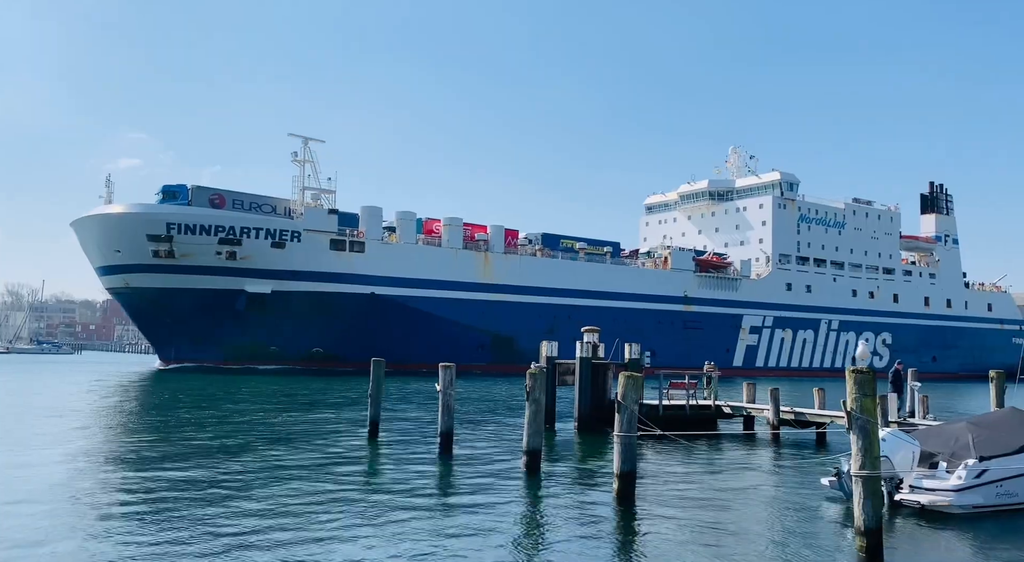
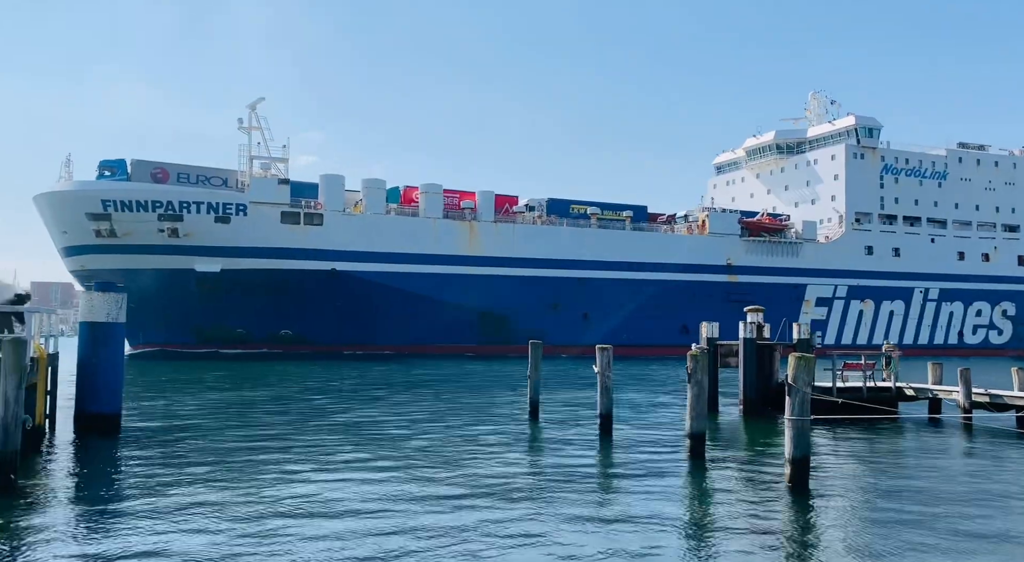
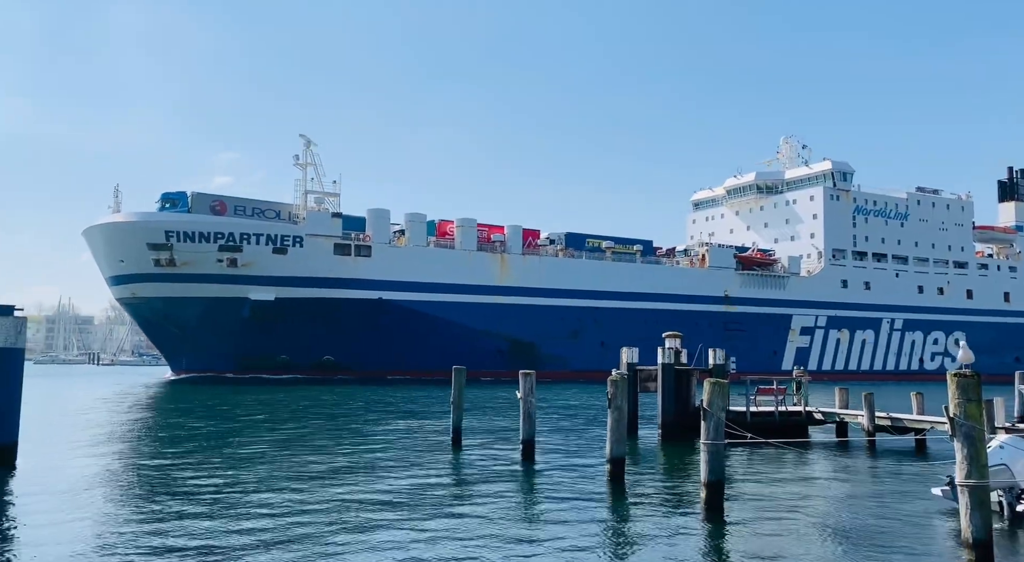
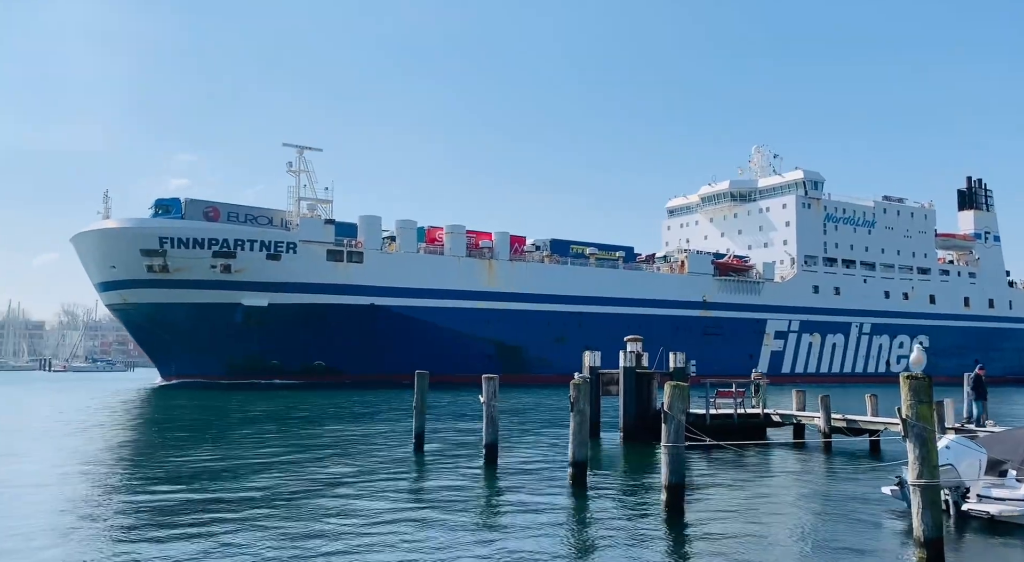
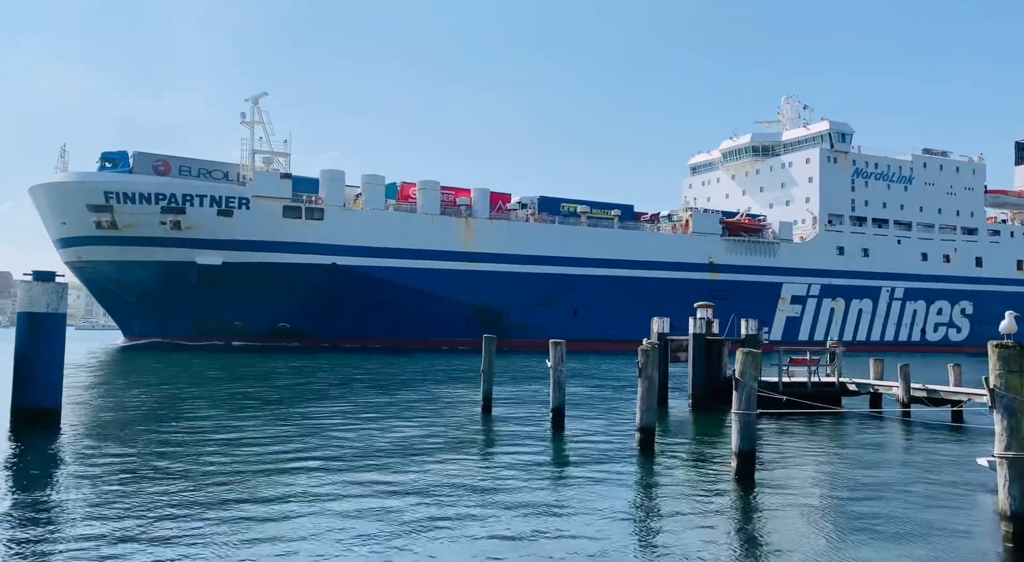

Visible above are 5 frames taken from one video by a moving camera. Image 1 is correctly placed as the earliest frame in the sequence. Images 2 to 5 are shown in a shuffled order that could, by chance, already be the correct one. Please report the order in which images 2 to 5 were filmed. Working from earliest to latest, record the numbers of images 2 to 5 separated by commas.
4, 3, 5, 2
